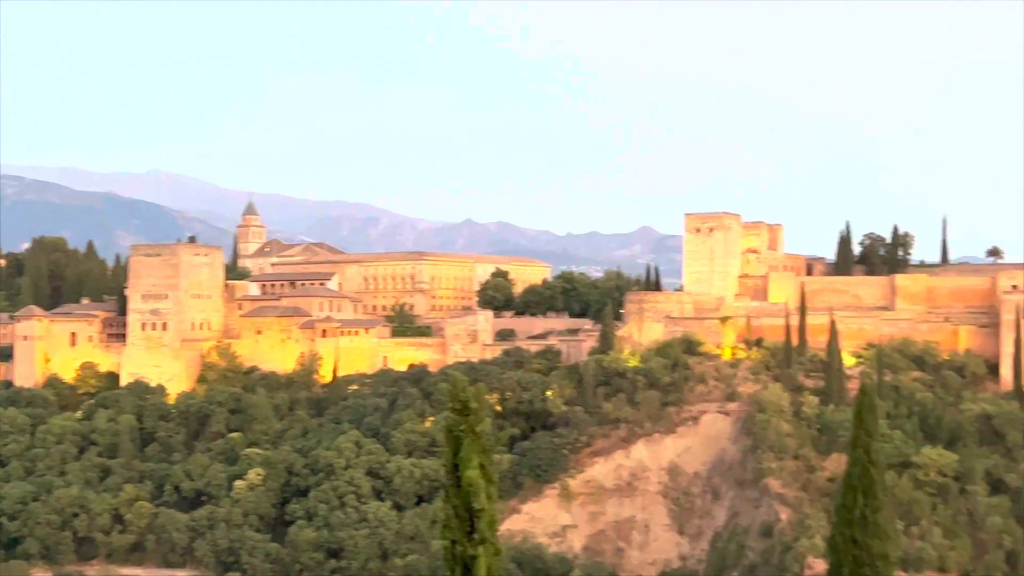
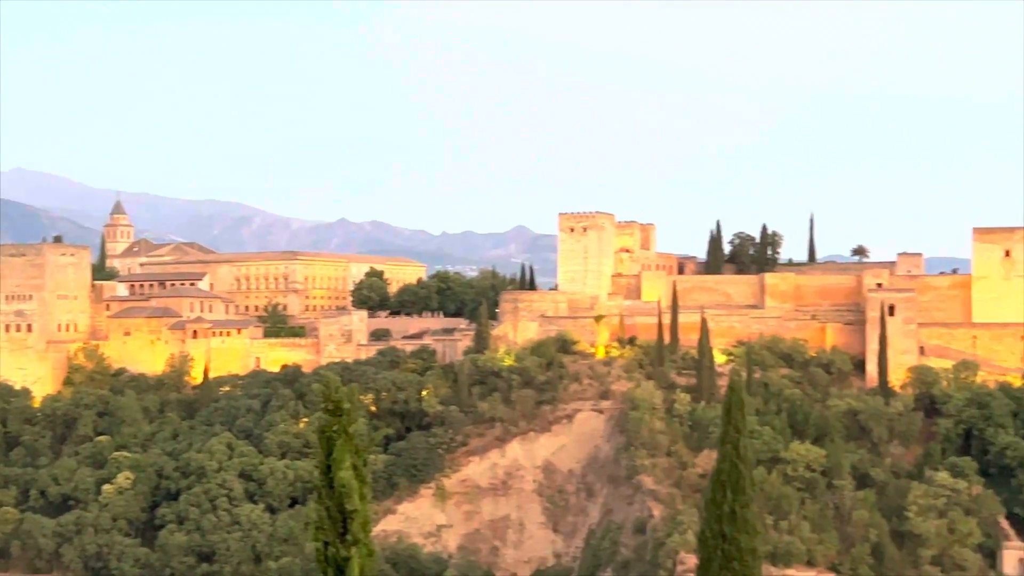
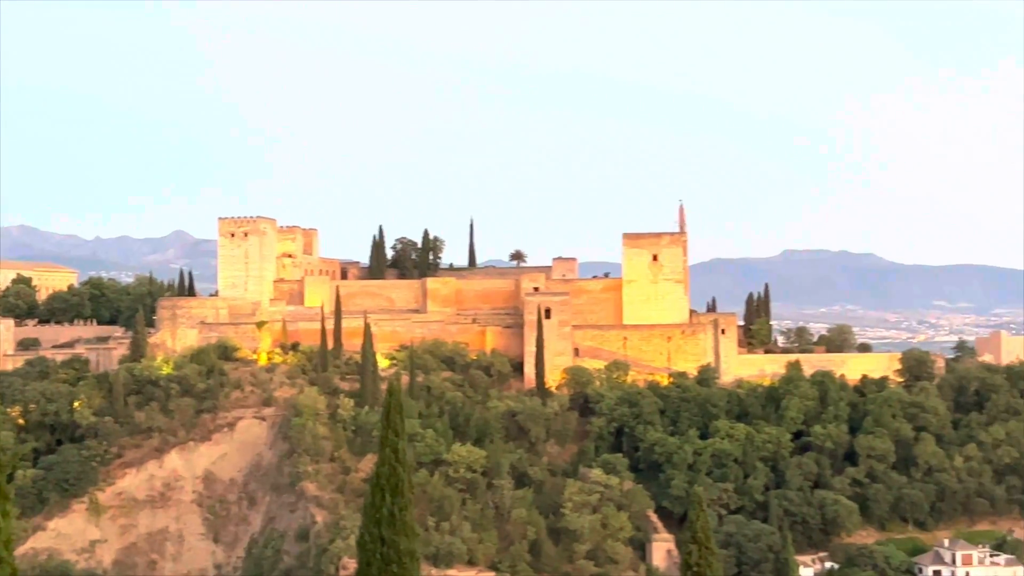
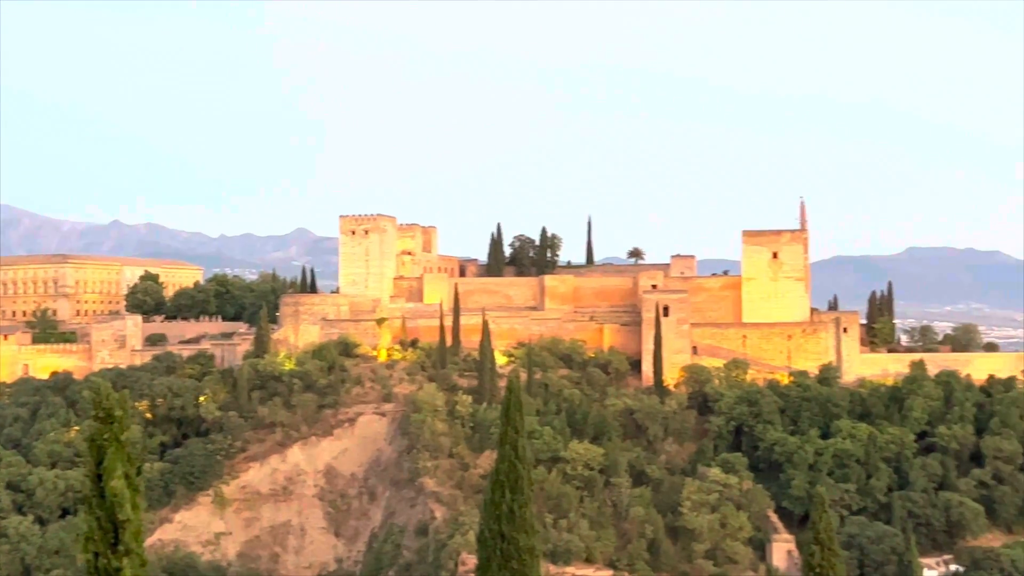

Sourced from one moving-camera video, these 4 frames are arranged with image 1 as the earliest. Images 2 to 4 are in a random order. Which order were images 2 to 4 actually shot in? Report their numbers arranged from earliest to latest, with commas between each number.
2, 4, 3
